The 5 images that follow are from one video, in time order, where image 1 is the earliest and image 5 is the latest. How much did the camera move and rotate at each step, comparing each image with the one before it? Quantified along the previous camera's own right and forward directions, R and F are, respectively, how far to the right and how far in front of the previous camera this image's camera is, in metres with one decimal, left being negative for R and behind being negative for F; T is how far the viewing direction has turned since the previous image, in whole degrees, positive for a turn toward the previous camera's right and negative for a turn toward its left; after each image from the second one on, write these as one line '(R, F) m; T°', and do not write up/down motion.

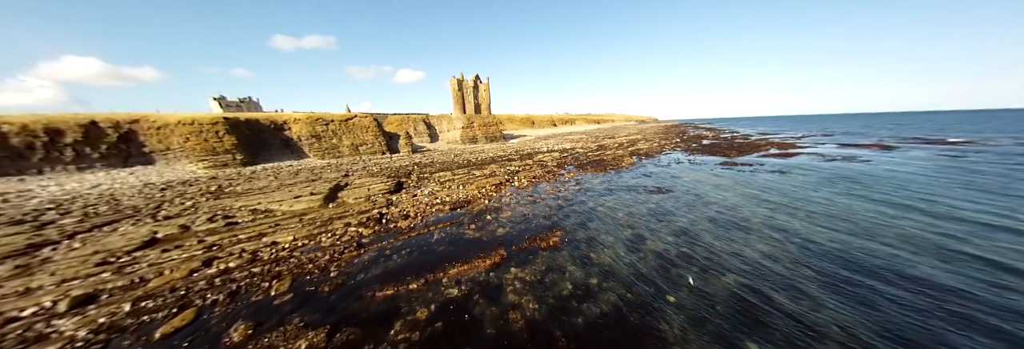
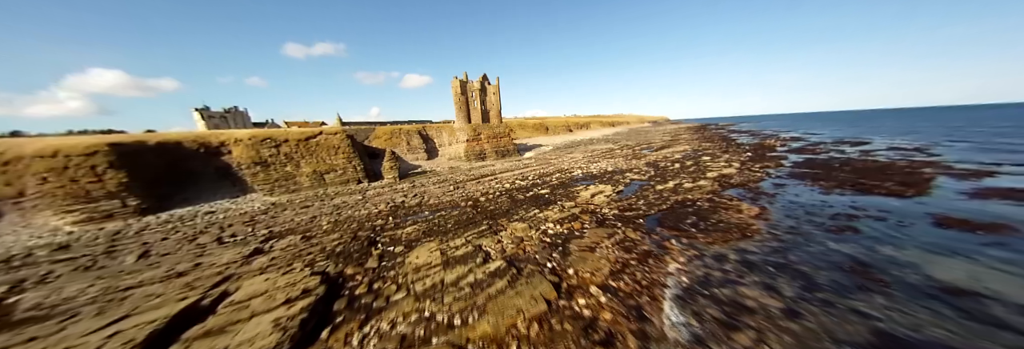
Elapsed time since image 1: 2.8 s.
(-1.2, +6.0) m; -2°
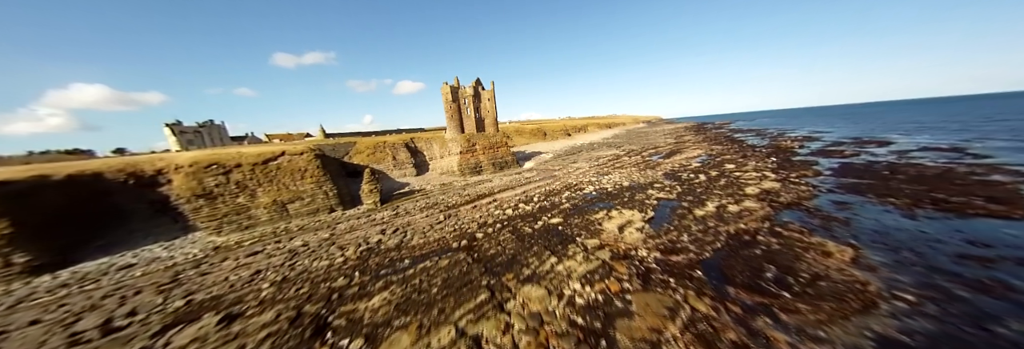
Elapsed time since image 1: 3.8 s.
(-0.3, +2.3) m; +1°
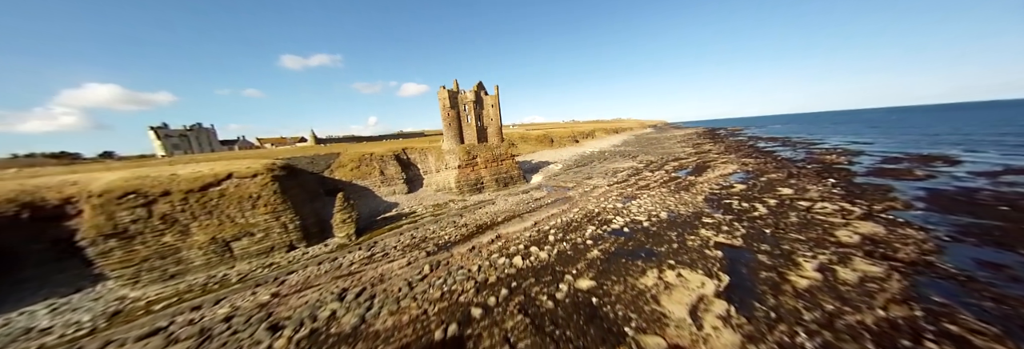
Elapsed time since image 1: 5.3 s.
(-0.3, +2.9) m; -1°
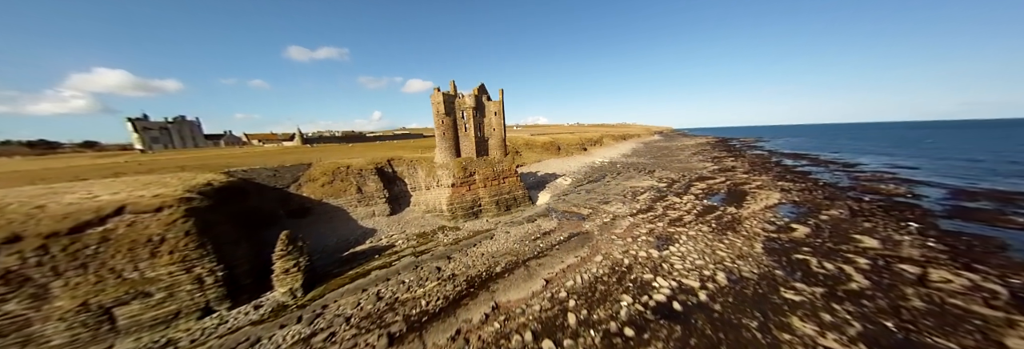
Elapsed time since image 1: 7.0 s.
(-0.2, +3.0) m; 0°
